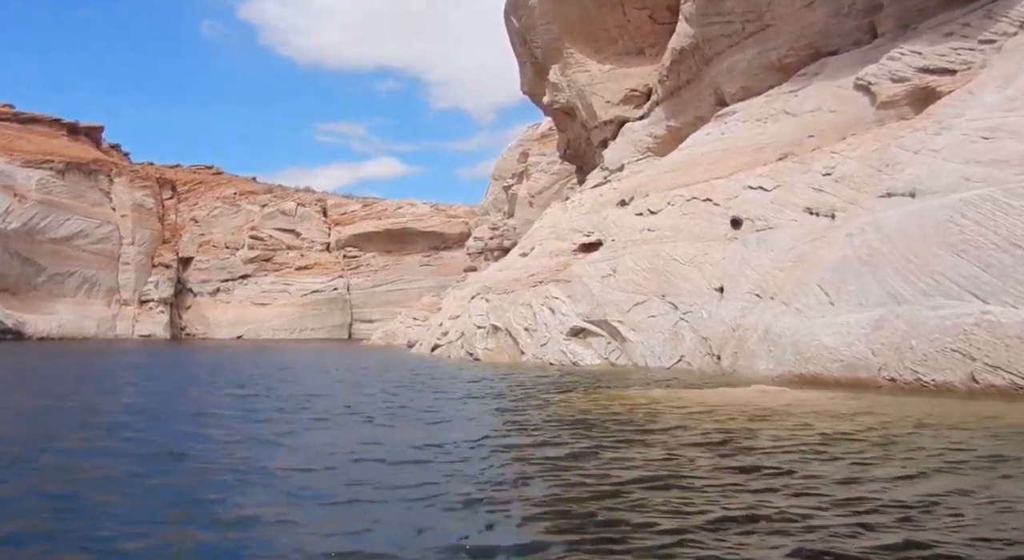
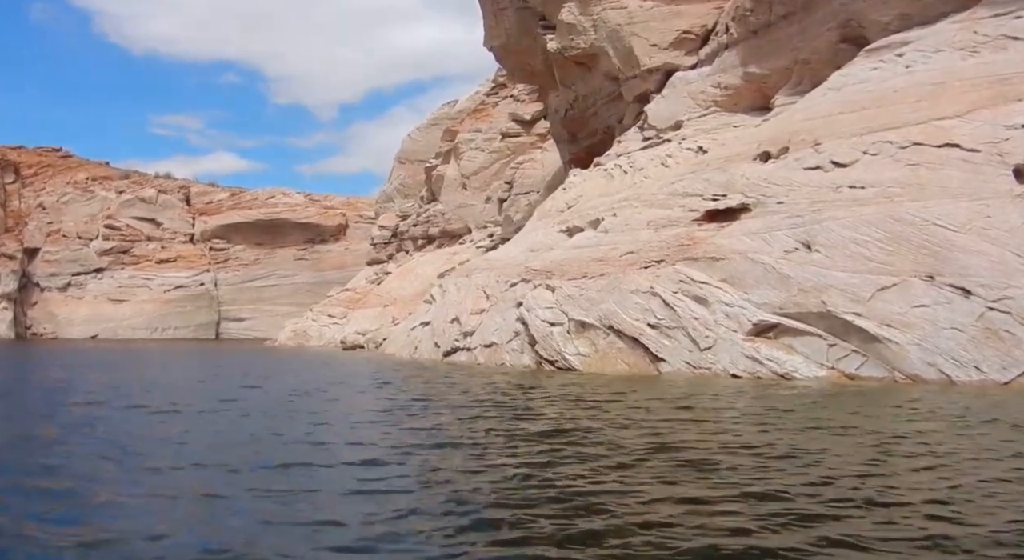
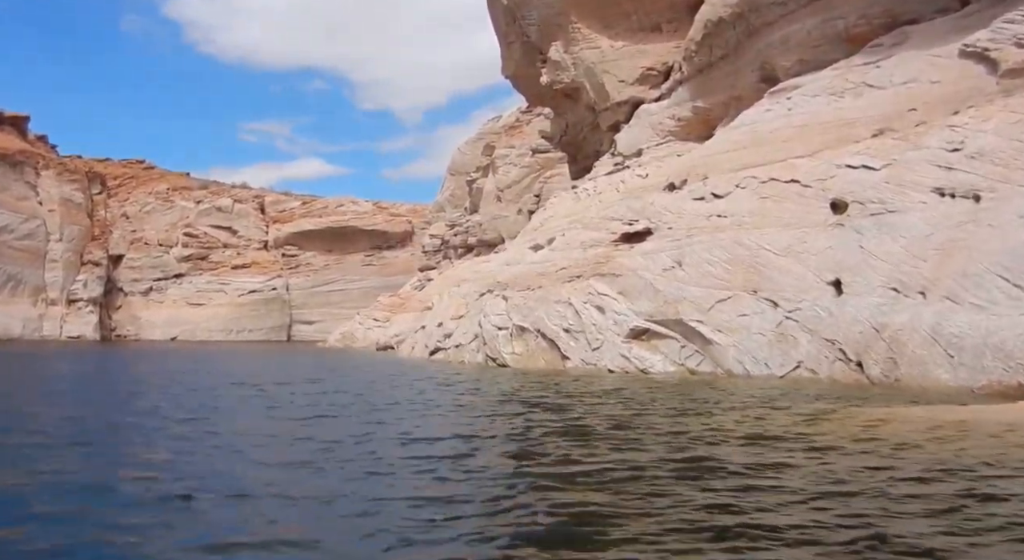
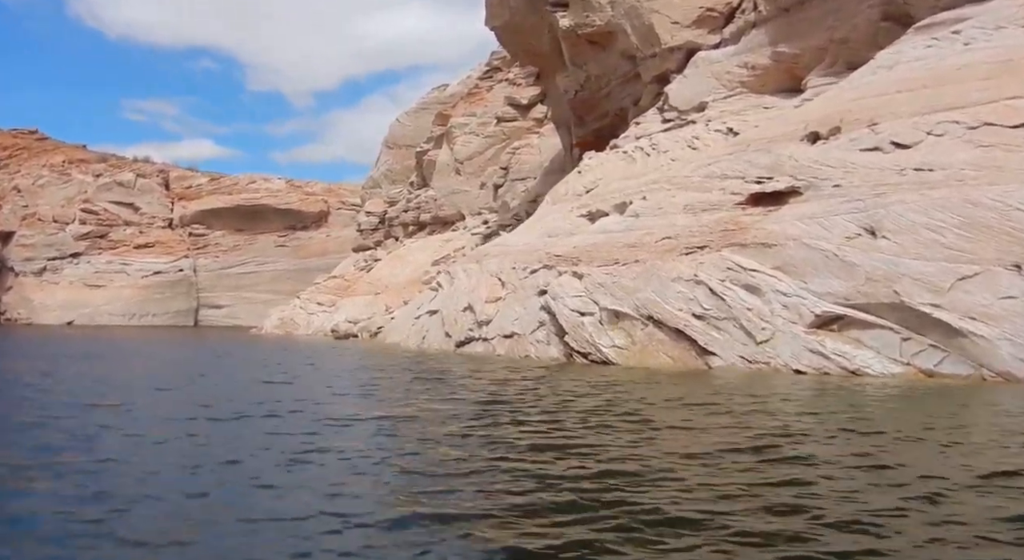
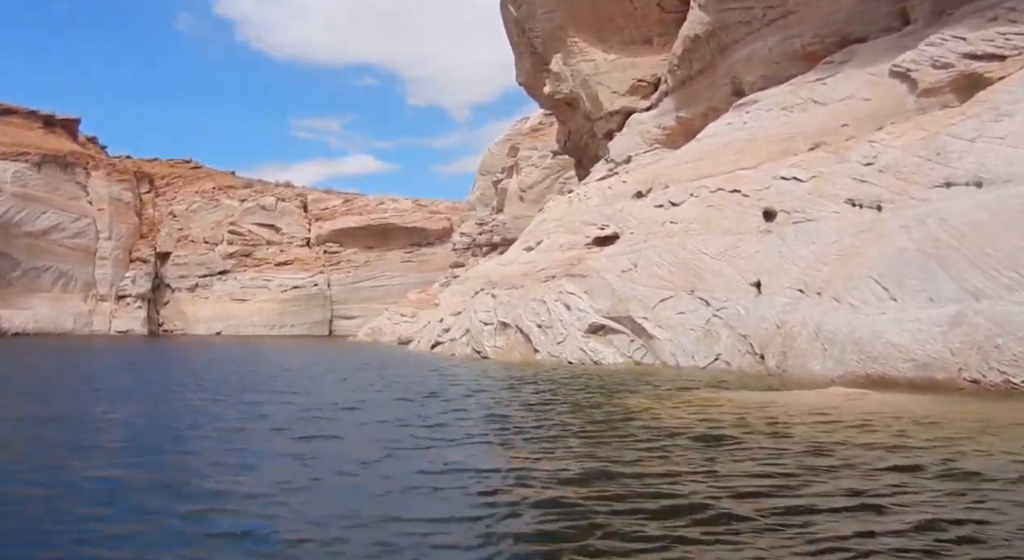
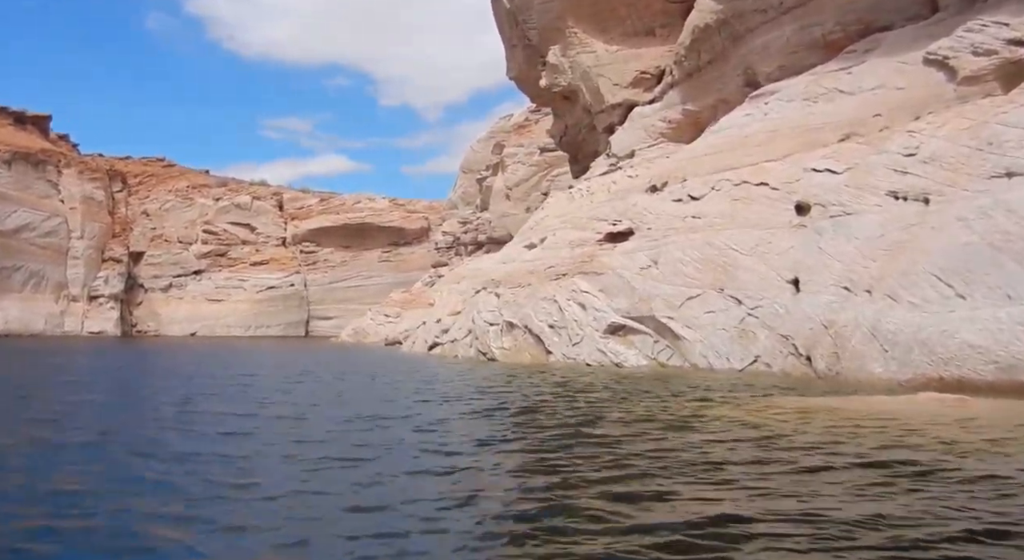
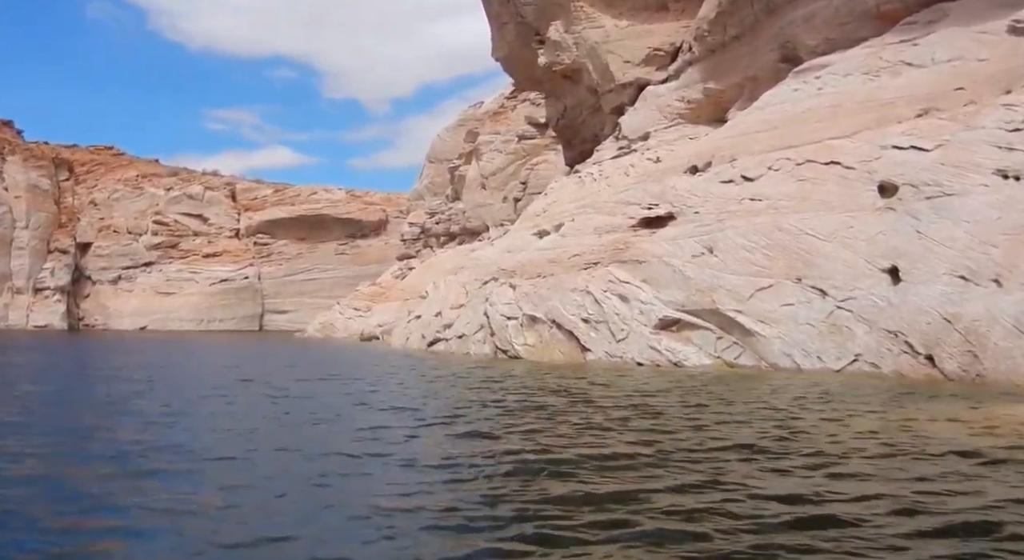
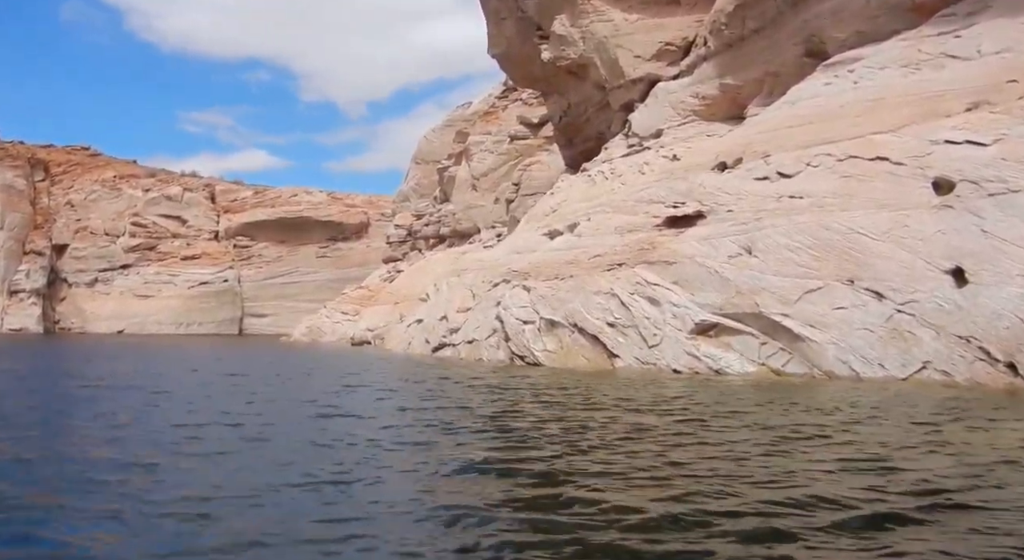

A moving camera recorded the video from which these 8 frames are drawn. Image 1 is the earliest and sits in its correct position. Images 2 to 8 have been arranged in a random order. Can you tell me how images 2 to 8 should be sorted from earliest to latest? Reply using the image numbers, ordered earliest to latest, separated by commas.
5, 6, 3, 7, 8, 2, 4
